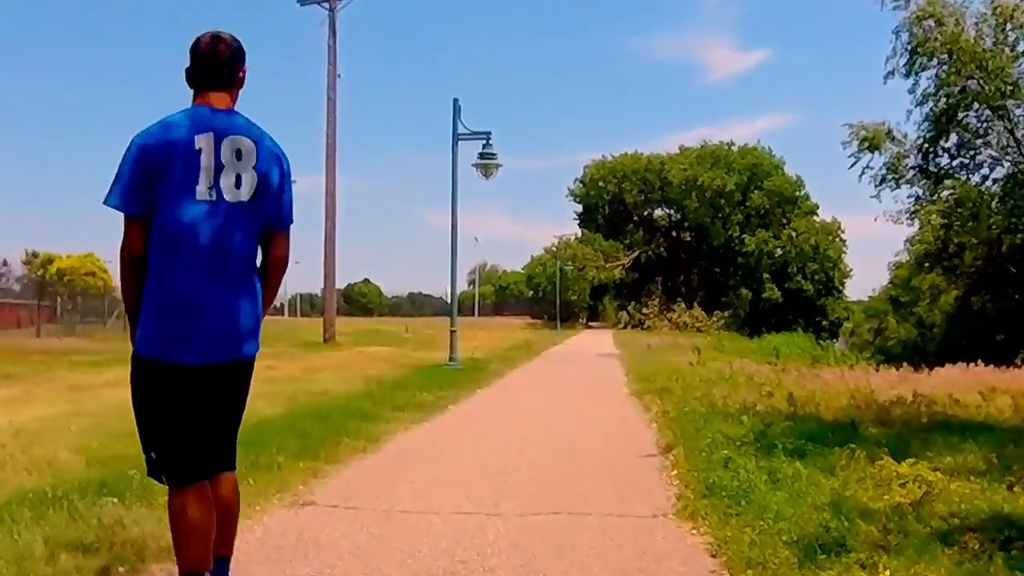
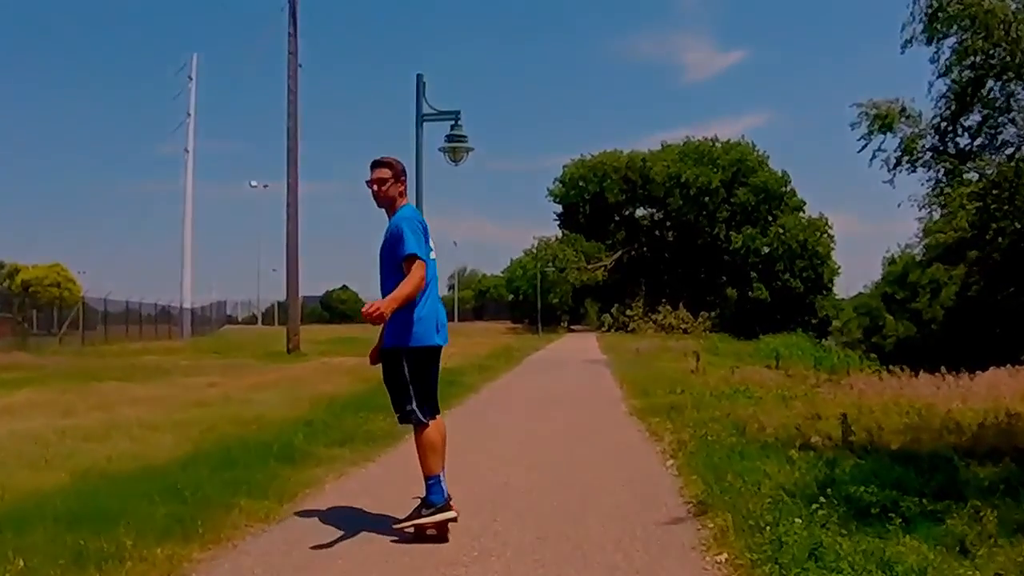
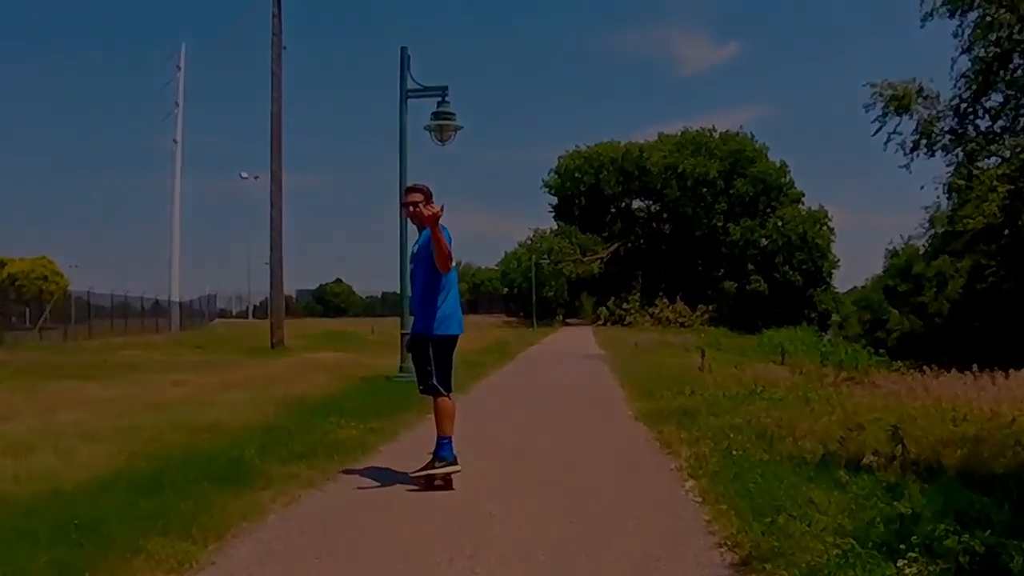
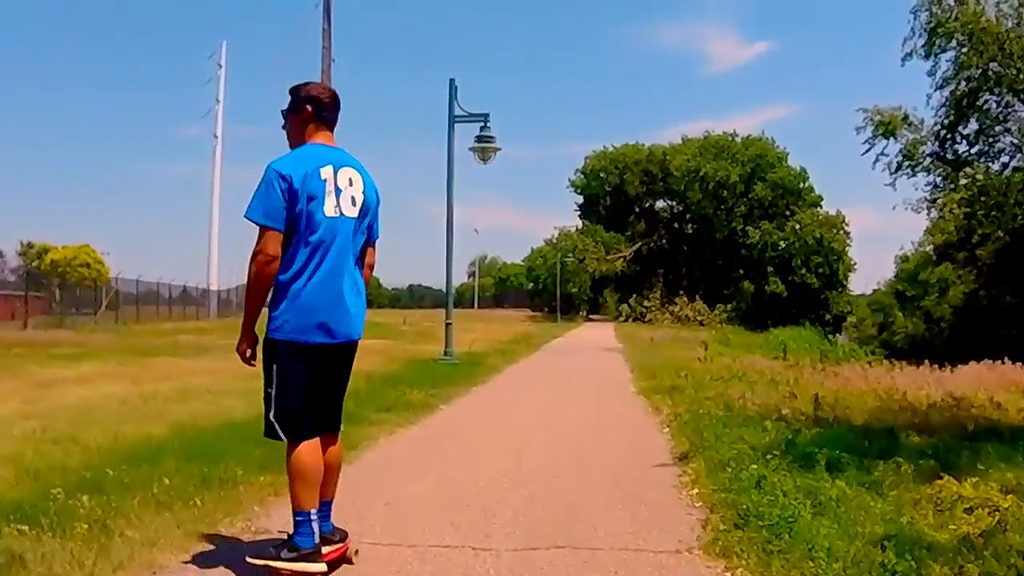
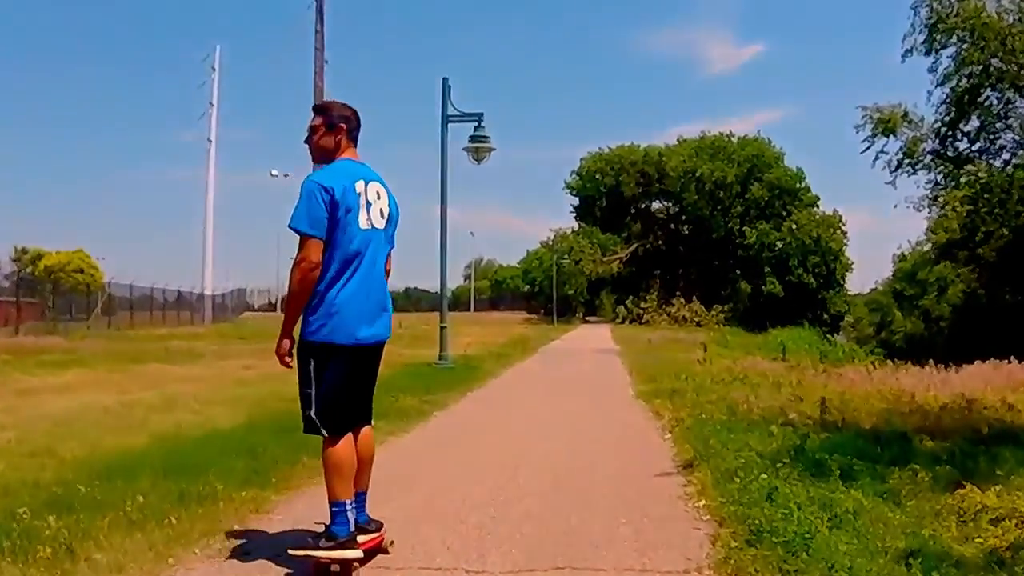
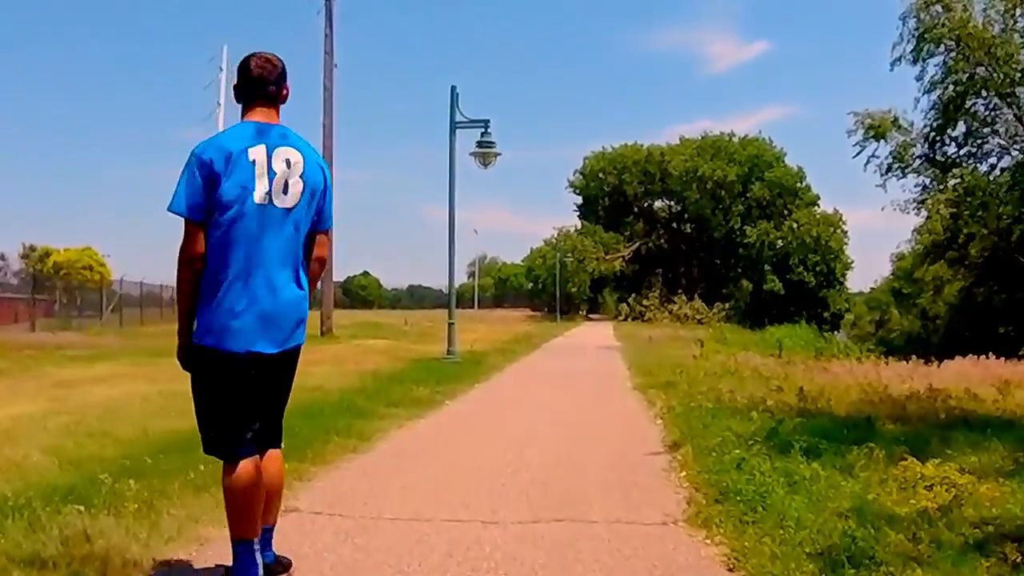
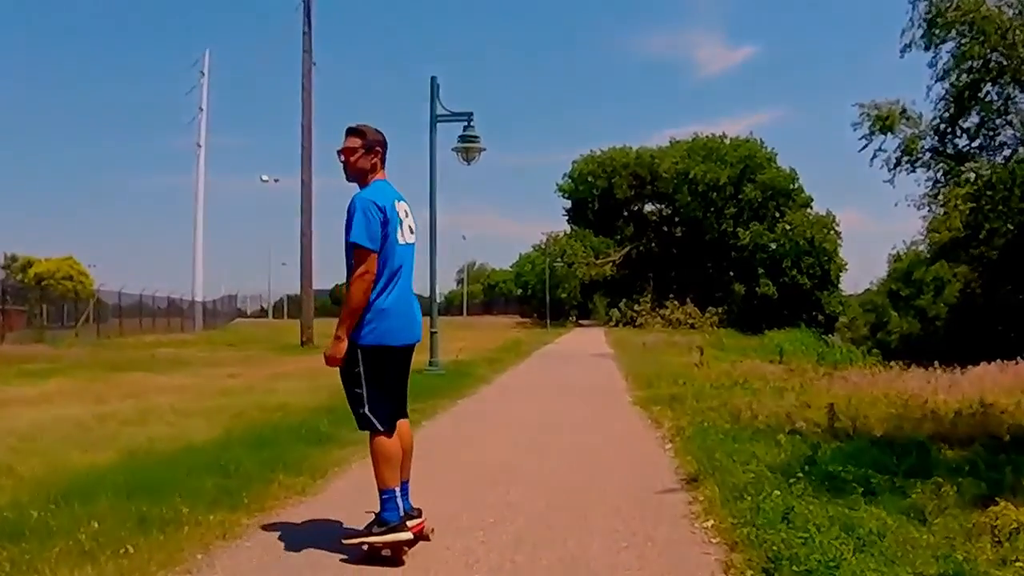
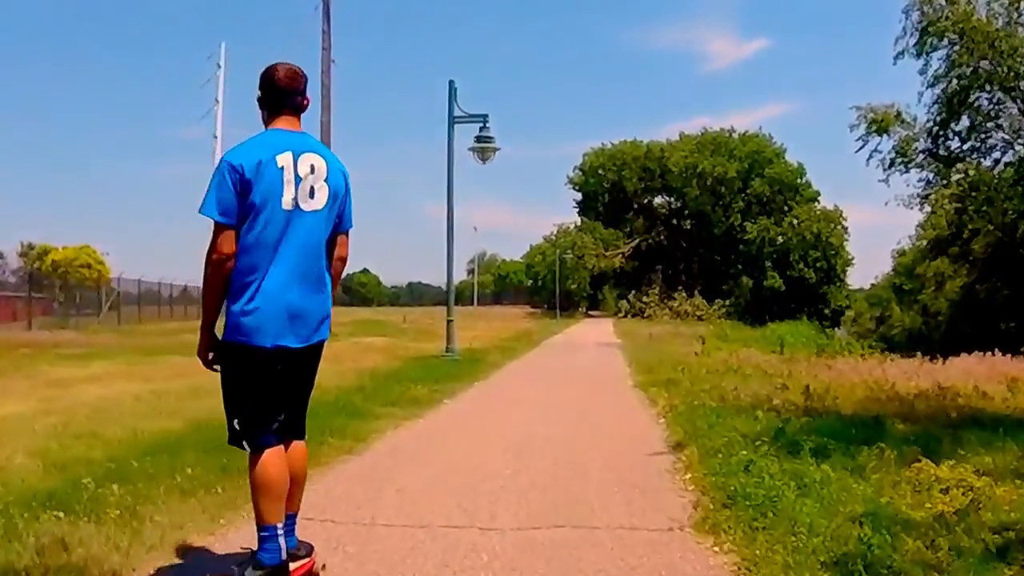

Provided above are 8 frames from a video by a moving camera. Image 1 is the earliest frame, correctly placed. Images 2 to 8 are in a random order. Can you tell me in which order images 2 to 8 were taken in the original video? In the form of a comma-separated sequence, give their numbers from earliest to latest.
6, 8, 4, 5, 7, 2, 3
